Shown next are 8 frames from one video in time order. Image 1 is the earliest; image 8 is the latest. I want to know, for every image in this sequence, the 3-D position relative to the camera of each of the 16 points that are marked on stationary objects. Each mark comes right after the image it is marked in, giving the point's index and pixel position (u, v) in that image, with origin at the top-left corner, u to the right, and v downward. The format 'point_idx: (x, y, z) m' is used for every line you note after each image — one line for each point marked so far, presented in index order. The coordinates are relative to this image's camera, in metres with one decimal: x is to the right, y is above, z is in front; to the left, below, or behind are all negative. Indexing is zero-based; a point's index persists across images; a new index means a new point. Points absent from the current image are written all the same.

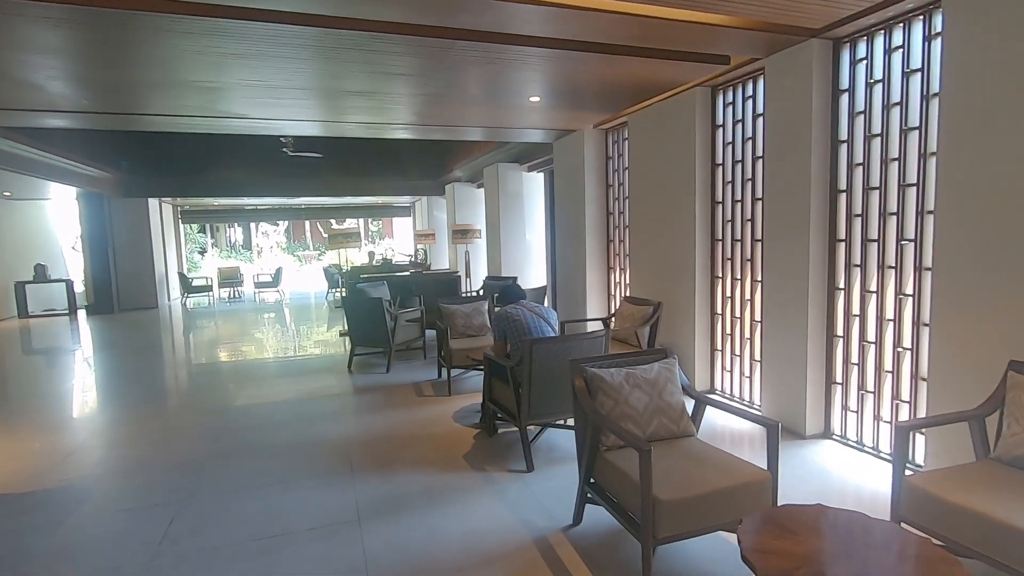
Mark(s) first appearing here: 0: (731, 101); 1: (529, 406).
0: (+1.7, +1.5, +4.3) m
1: (+0.1, -0.7, +3.2) m
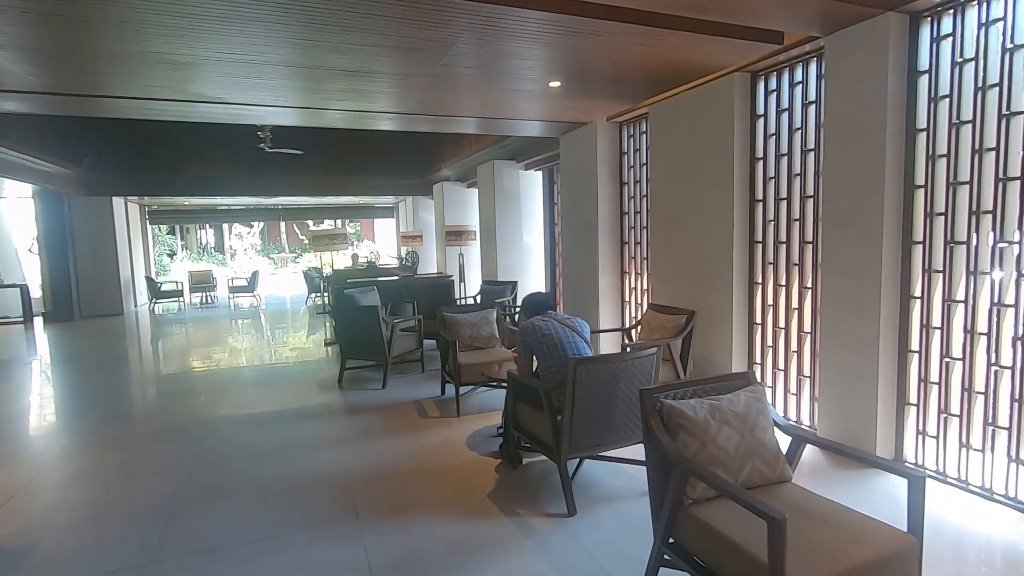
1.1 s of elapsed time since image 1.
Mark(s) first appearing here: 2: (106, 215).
0: (+1.9, +1.4, +3.8) m
1: (+0.3, -0.8, +2.7) m
2: (-8.8, +1.6, +11.6) m
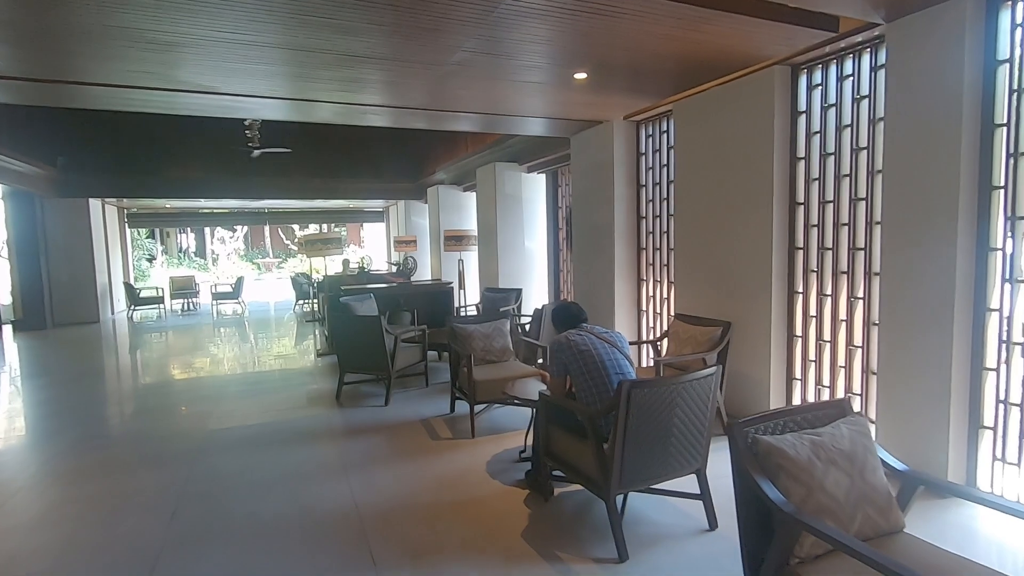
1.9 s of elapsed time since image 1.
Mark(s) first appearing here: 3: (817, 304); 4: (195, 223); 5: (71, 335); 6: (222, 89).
0: (+2.0, +1.4, +3.6) m
1: (+0.5, -0.8, +2.4) m
2: (-8.8, +1.4, +11.0) m
3: (+2.1, -0.1, +3.6) m
4: (-8.6, +1.8, +14.7) m
5: (-8.2, -0.9, +10.0) m
6: (-2.2, +1.5, +4.1) m
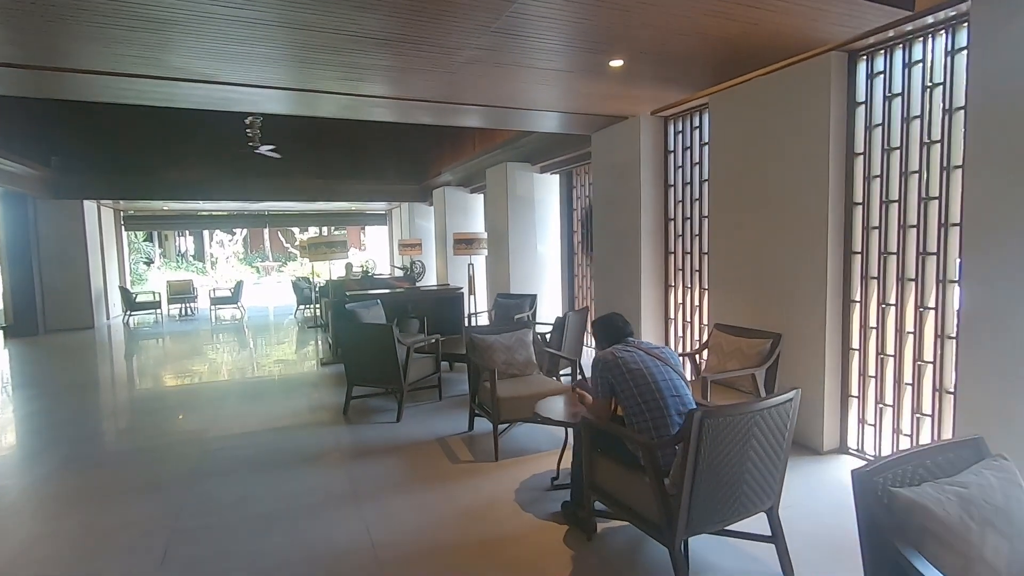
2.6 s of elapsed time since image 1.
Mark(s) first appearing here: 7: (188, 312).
0: (+2.2, +1.3, +3.2) m
1: (+0.7, -0.9, +2.0) m
2: (-8.7, +1.4, +10.7) m
3: (+2.2, -0.2, +3.3) m
4: (-8.5, +1.7, +14.3) m
5: (-8.0, -1.0, +9.6) m
6: (-2.0, +1.5, +3.7) m
7: (-7.8, -0.6, +12.9) m
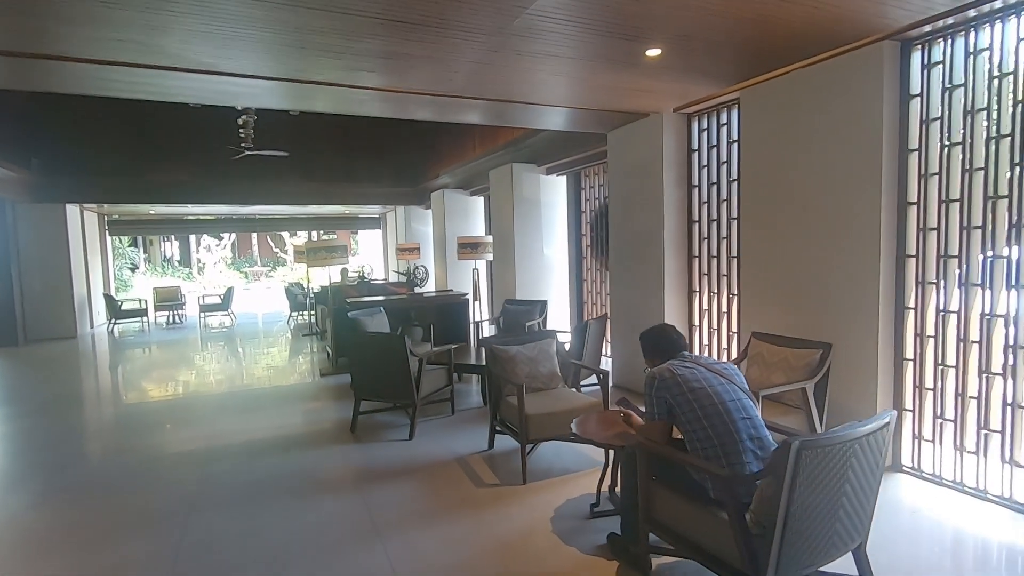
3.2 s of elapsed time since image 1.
0: (+2.4, +1.3, +3.0) m
1: (+0.9, -0.9, +1.8) m
2: (-8.7, +1.2, +10.2) m
3: (+2.4, -0.2, +3.1) m
4: (-8.5, +1.5, +13.9) m
5: (-8.0, -1.1, +9.2) m
6: (-1.9, +1.4, +3.4) m
7: (-7.8, -0.7, +12.4) m
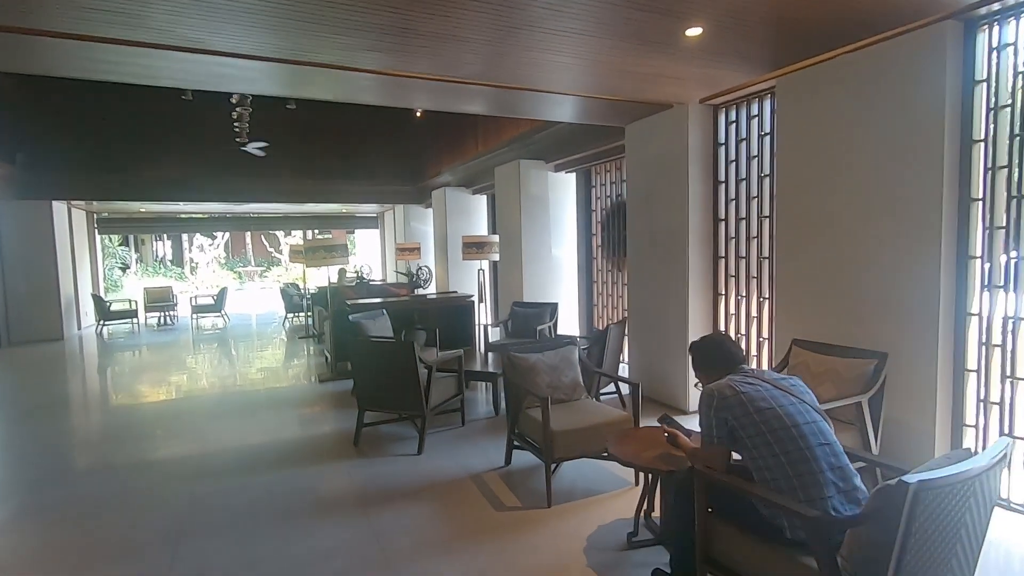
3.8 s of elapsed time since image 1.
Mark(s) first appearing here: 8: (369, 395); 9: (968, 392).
0: (+2.5, +1.3, +2.7) m
1: (+1.0, -0.9, +1.5) m
2: (-8.6, +1.2, +9.8) m
3: (+2.6, -0.2, +2.8) m
4: (-8.5, +1.5, +13.5) m
5: (-7.9, -1.1, +8.8) m
6: (-1.7, +1.4, +3.1) m
7: (-7.8, -0.7, +12.1) m
8: (-1.1, -0.8, +4.1) m
9: (+2.5, -0.6, +2.9) m
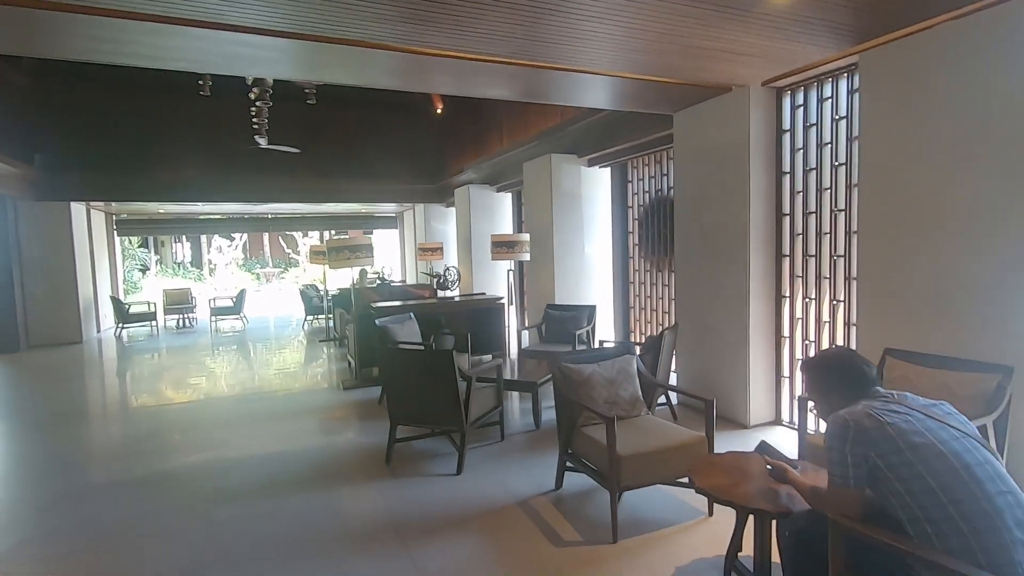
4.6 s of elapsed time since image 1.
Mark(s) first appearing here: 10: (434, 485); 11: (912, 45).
0: (+2.8, +1.2, +2.3) m
1: (+1.3, -0.9, +1.1) m
2: (-8.1, +1.2, +9.7) m
3: (+2.8, -0.2, +2.3) m
4: (-8.0, +1.5, +13.4) m
5: (-7.4, -1.1, +8.6) m
6: (-1.4, +1.4, +2.8) m
7: (-7.2, -0.8, +11.9) m
8: (-0.8, -0.8, +3.8) m
9: (+2.8, -0.6, +2.5) m
10: (-0.5, -1.2, +3.3) m
11: (+2.3, +1.4, +2.9) m
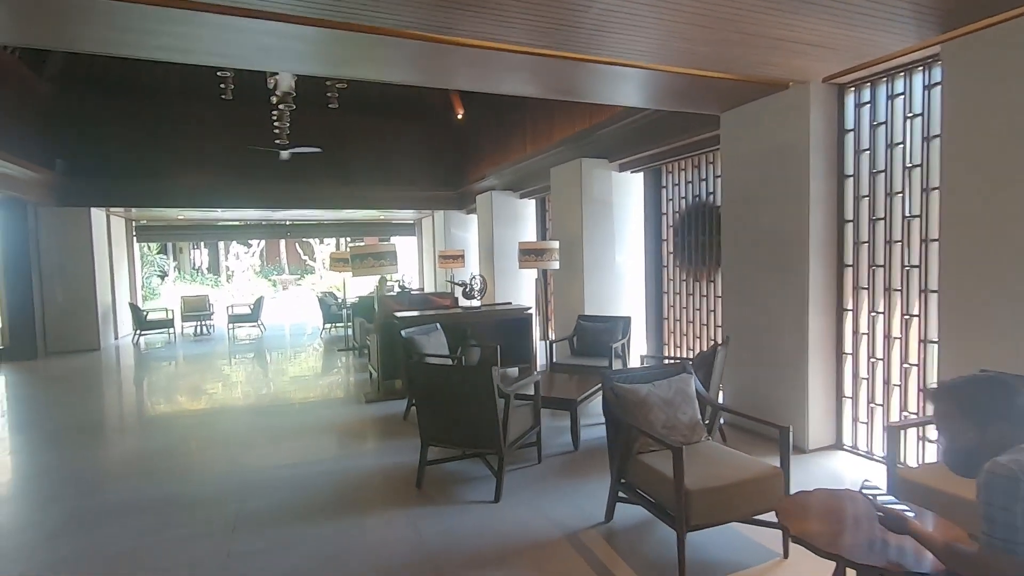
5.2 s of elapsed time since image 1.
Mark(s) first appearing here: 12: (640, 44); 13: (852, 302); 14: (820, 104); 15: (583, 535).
0: (+3.0, +1.2, +2.0) m
1: (+1.5, -1.0, +0.8) m
2: (-7.7, +1.0, +9.6) m
3: (+3.1, -0.3, +2.0) m
4: (-7.5, +1.3, +13.3) m
5: (-7.1, -1.2, +8.5) m
6: (-1.2, +1.3, +2.6) m
7: (-6.8, -0.9, +11.8) m
8: (-0.5, -0.9, +3.5) m
9: (+3.0, -0.6, +2.2) m
10: (-0.3, -1.3, +3.1) m
11: (+2.6, +1.3, +2.6) m
12: (+0.8, +1.4, +3.1) m
13: (+2.4, -0.1, +3.7) m
14: (+2.1, +1.2, +3.7) m
15: (+0.4, -1.3, +2.8) m
